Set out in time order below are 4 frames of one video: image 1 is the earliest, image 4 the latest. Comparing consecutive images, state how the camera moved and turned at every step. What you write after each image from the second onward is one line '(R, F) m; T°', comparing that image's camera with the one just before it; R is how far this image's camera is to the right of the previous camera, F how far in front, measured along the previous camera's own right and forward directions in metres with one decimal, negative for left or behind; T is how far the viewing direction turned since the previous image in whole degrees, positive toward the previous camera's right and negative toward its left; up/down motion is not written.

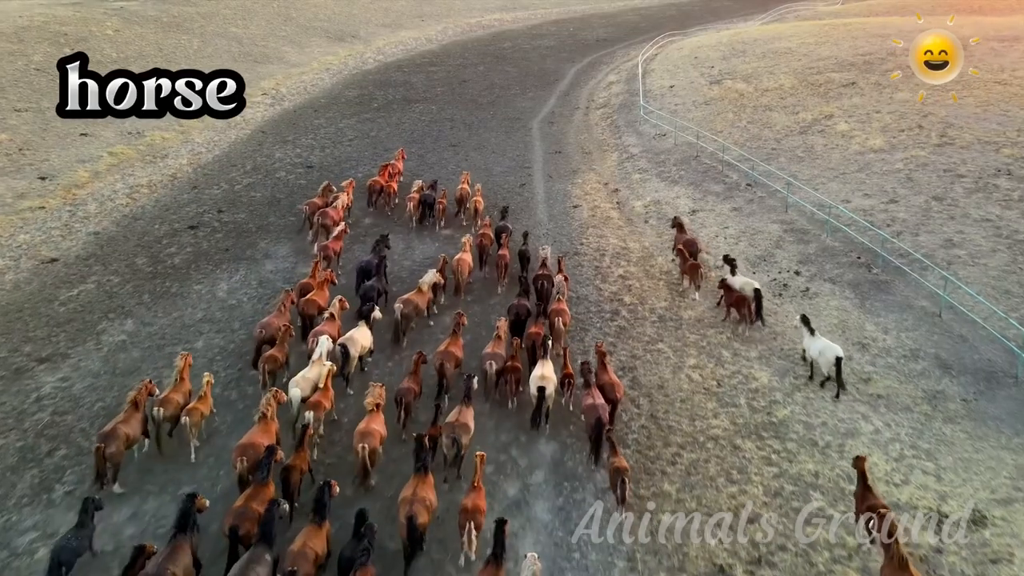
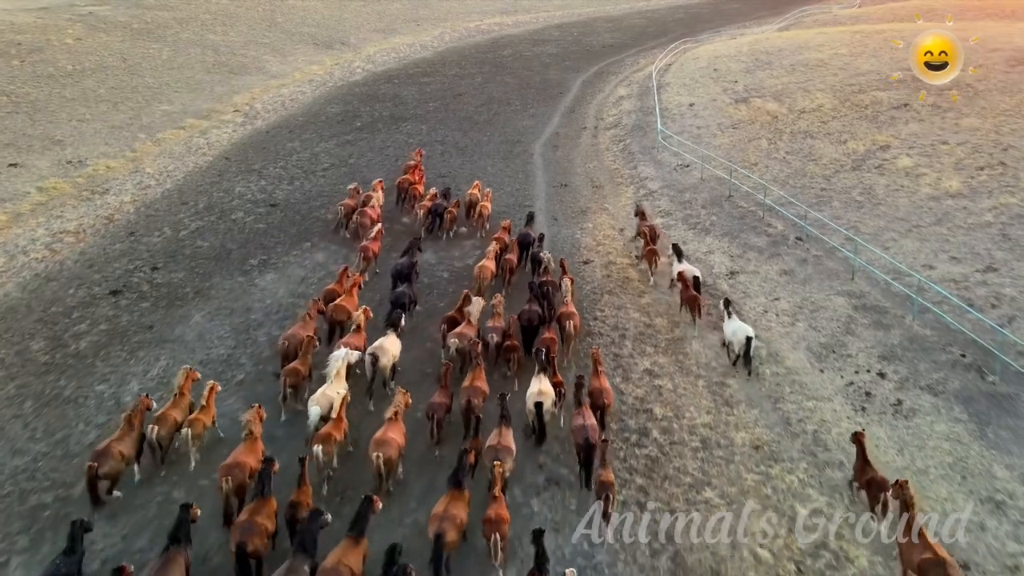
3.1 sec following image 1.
(+0.1, +3.8) m; 0°
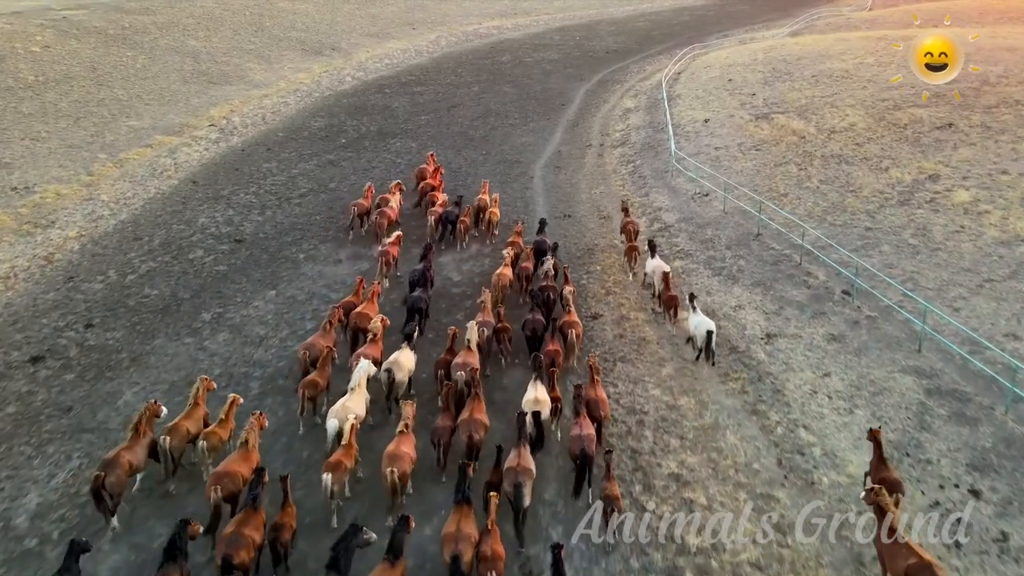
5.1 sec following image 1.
(+0.1, +2.6) m; 0°
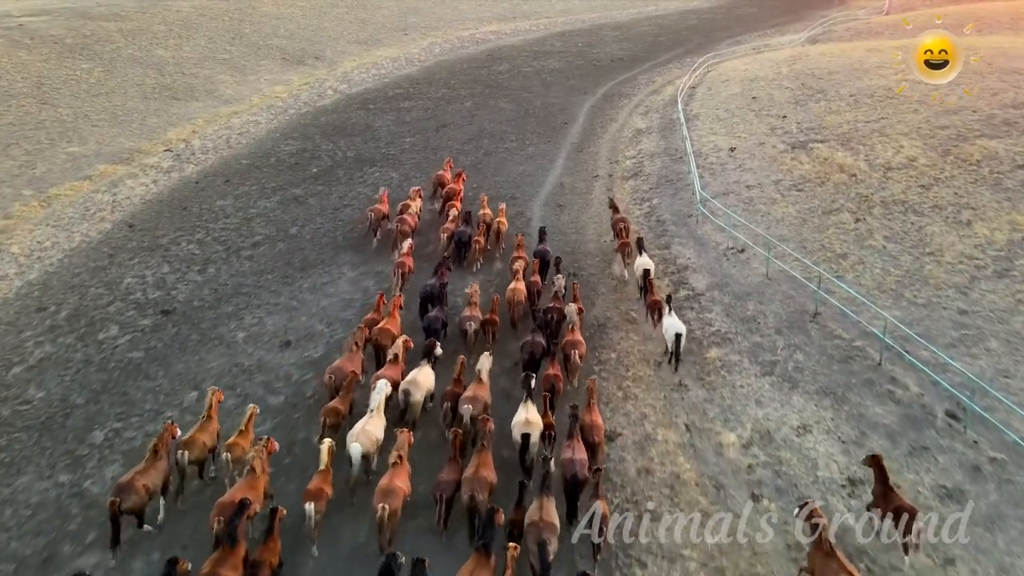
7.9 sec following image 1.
(+0.2, +3.7) m; 0°
